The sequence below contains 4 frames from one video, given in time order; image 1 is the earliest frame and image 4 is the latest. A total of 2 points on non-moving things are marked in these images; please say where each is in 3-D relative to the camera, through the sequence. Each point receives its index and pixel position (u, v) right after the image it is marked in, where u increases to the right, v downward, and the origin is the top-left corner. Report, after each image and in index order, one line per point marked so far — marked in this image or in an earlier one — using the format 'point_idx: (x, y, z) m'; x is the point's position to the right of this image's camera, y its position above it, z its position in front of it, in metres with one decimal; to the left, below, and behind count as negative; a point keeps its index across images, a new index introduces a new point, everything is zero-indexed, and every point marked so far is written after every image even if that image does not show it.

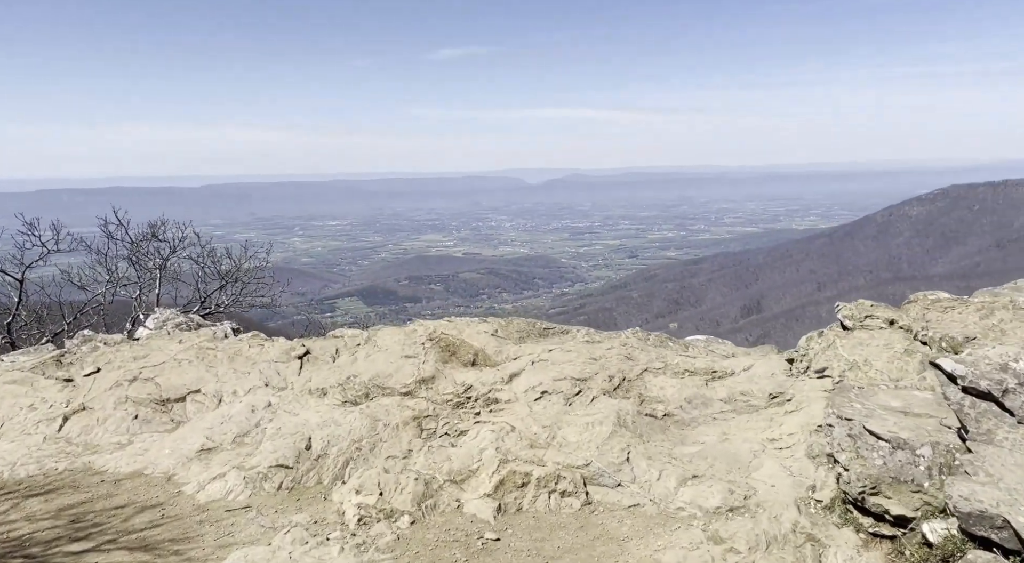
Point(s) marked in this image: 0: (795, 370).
0: (+5.6, -1.8, +19.8) m
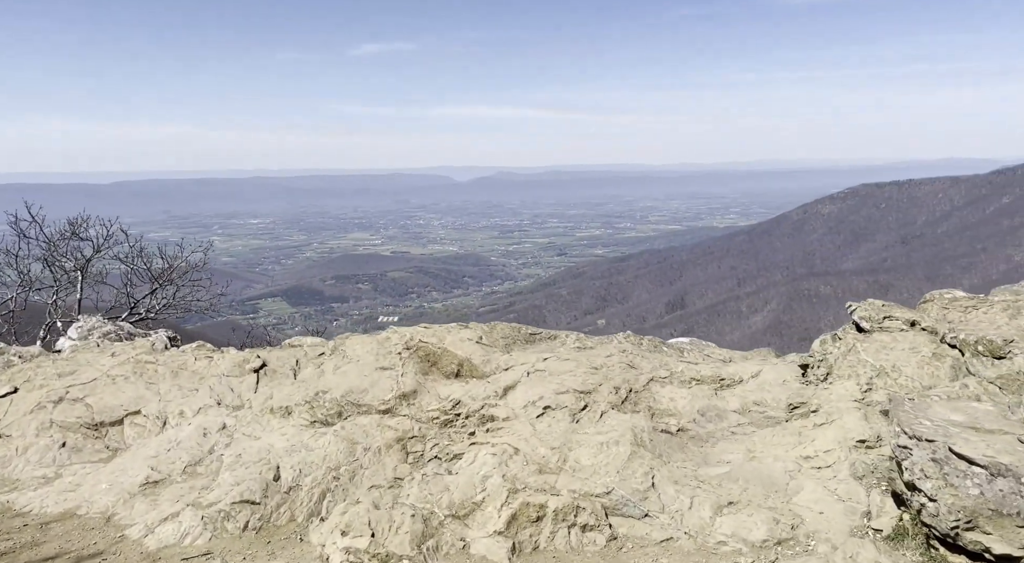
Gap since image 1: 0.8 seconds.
0: (+5.4, -1.7, +17.9) m
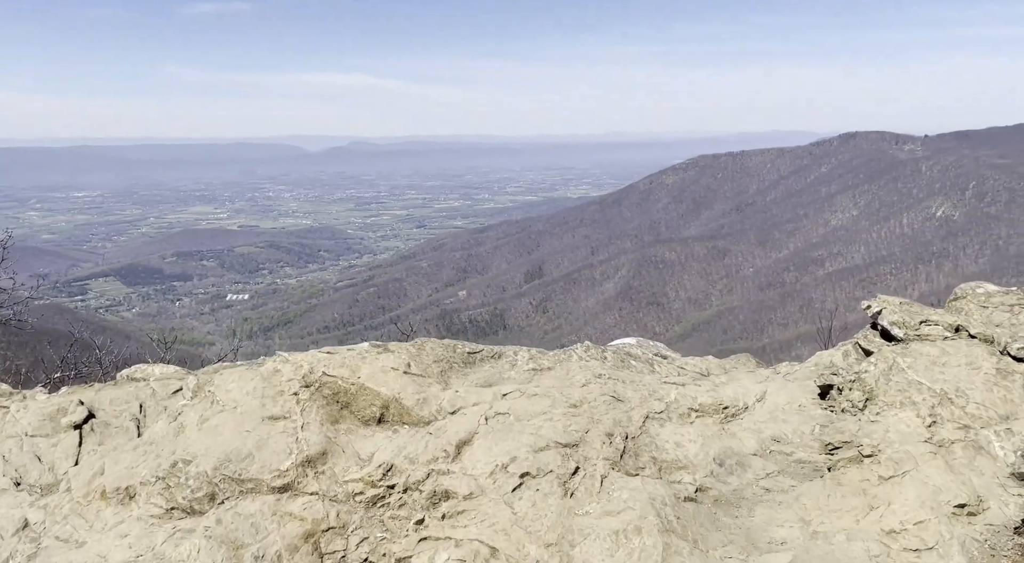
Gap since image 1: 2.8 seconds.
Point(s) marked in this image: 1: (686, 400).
0: (+4.6, -1.7, +13.8) m
1: (+2.4, -1.7, +13.9) m
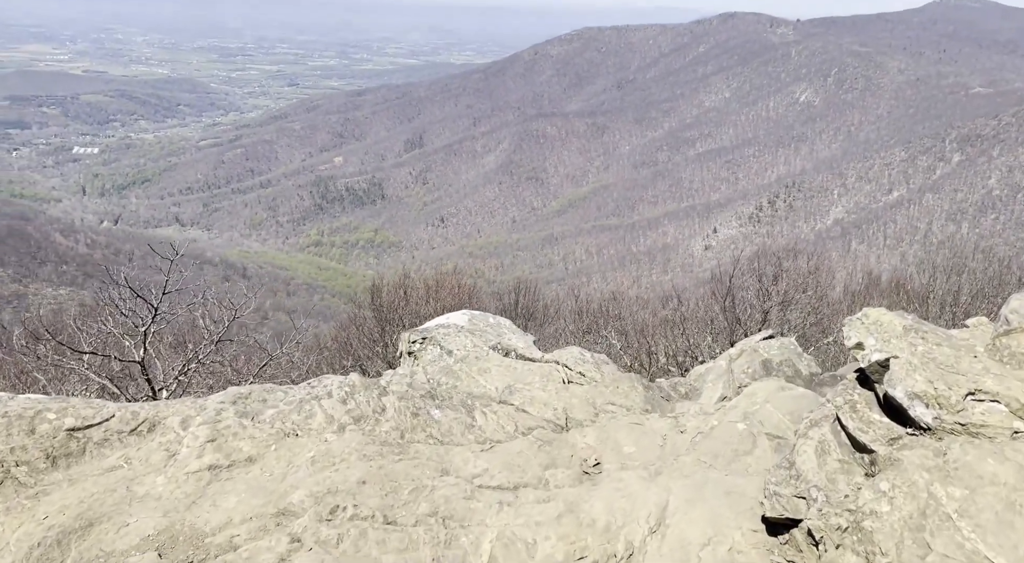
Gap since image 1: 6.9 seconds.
0: (+3.4, -1.1, +10.2) m
1: (+1.2, -1.0, +10.1) m
